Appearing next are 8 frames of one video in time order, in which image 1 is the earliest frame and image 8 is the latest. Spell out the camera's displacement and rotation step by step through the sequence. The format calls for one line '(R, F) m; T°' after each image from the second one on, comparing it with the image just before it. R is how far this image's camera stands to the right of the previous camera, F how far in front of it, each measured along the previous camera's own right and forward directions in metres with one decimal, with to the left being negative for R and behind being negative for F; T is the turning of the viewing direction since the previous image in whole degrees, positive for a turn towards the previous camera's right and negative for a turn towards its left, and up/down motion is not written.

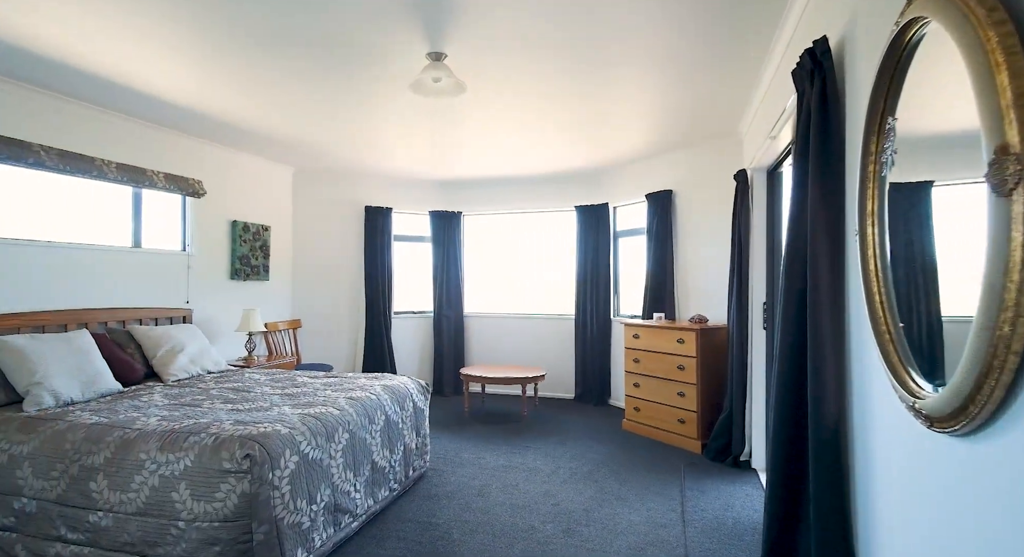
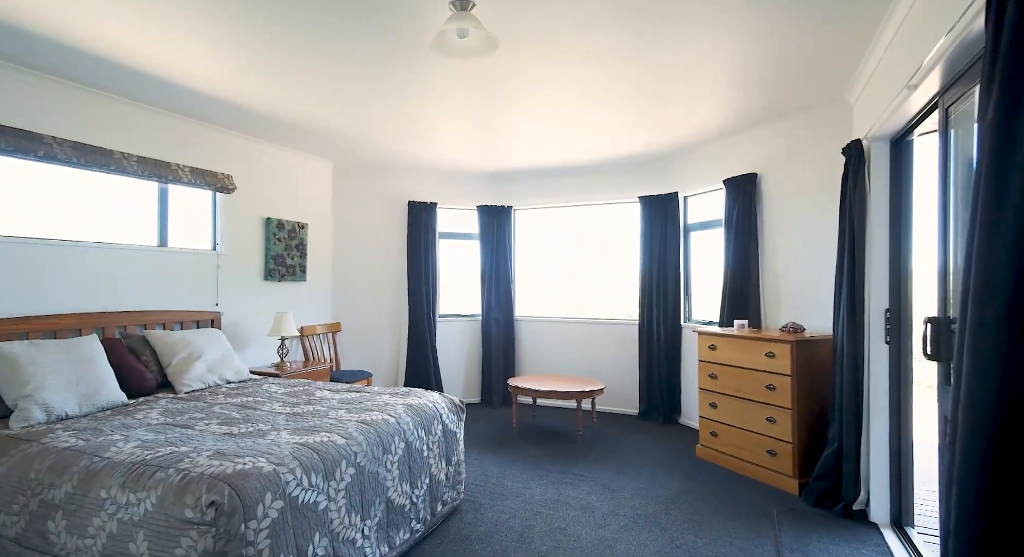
(+0.1, +0.5) m; -7°
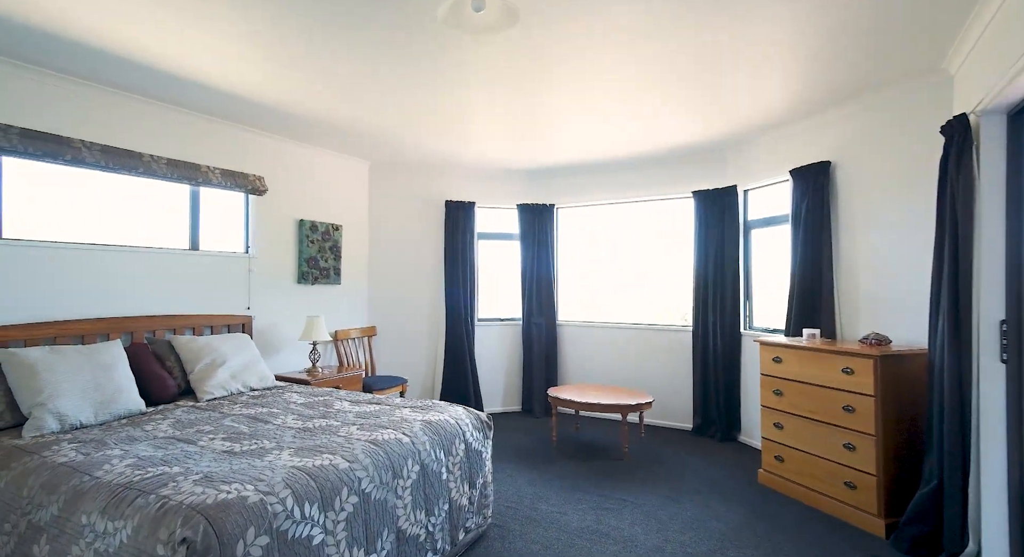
(+0.1, +0.3) m; -6°
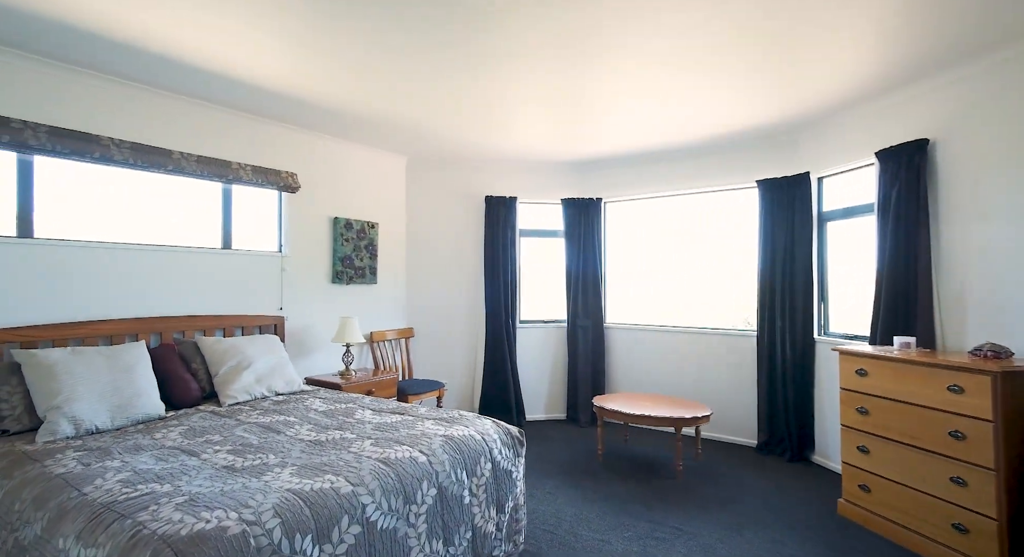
(+0.1, +0.3) m; -6°
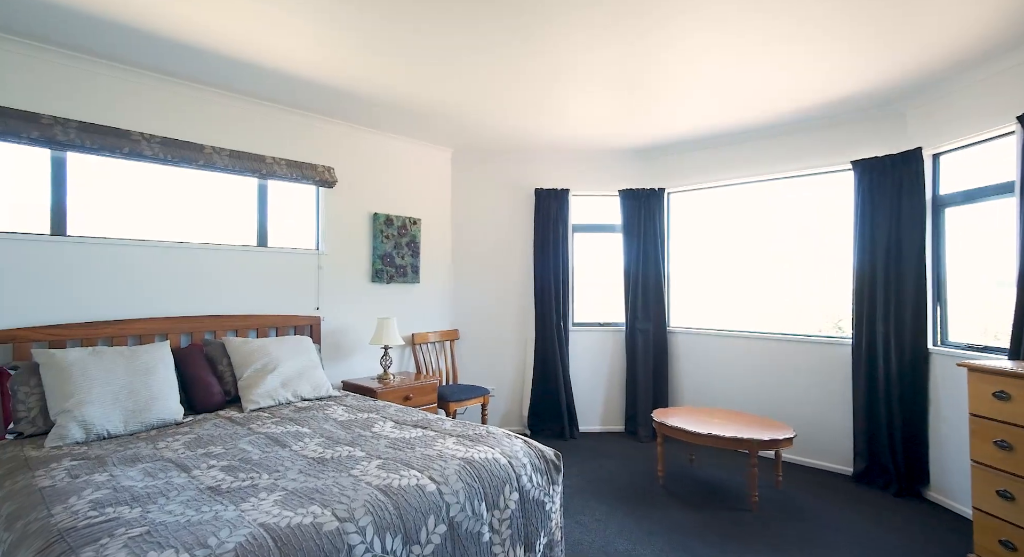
(+0.1, +0.4) m; -8°
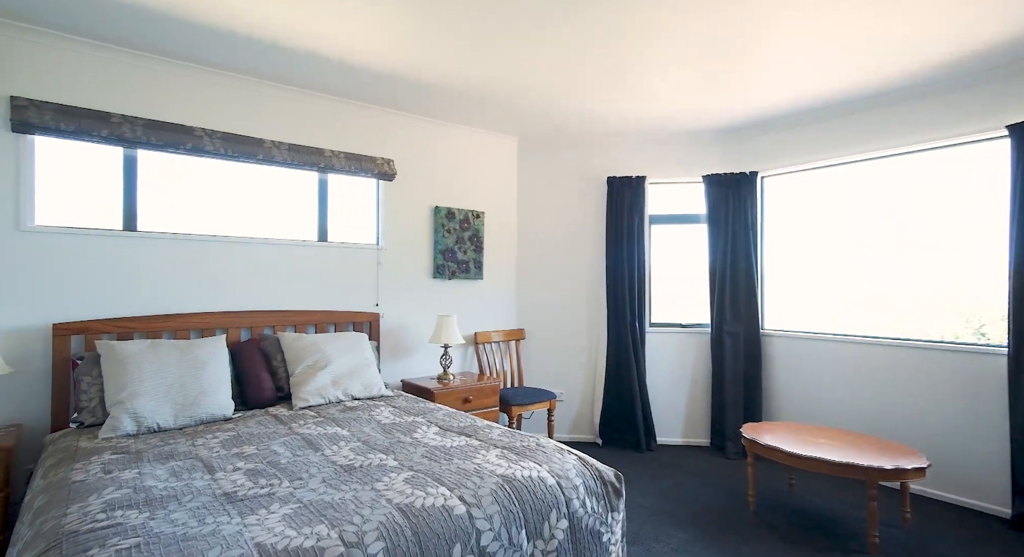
(+0.1, +0.3) m; -9°
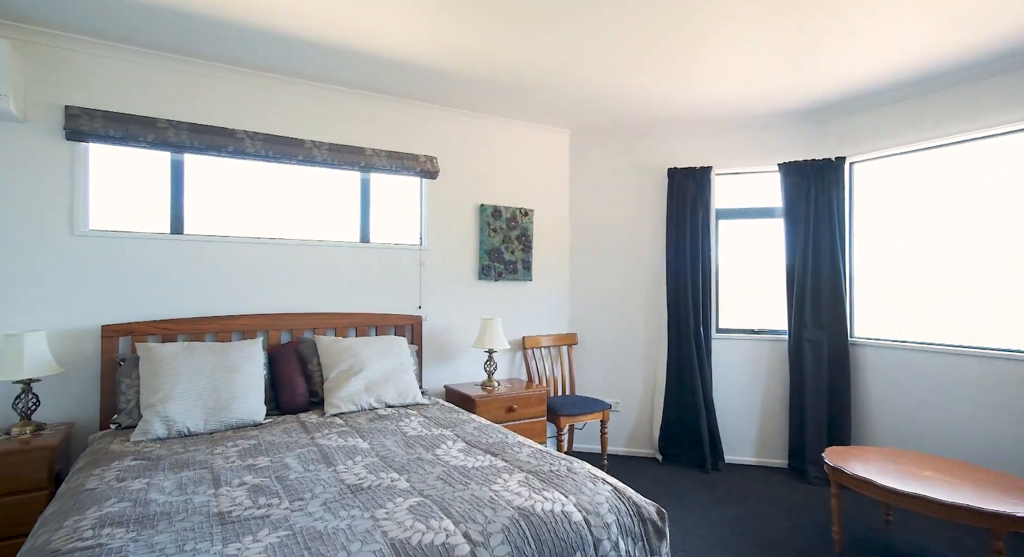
(+0.1, +0.2) m; -8°
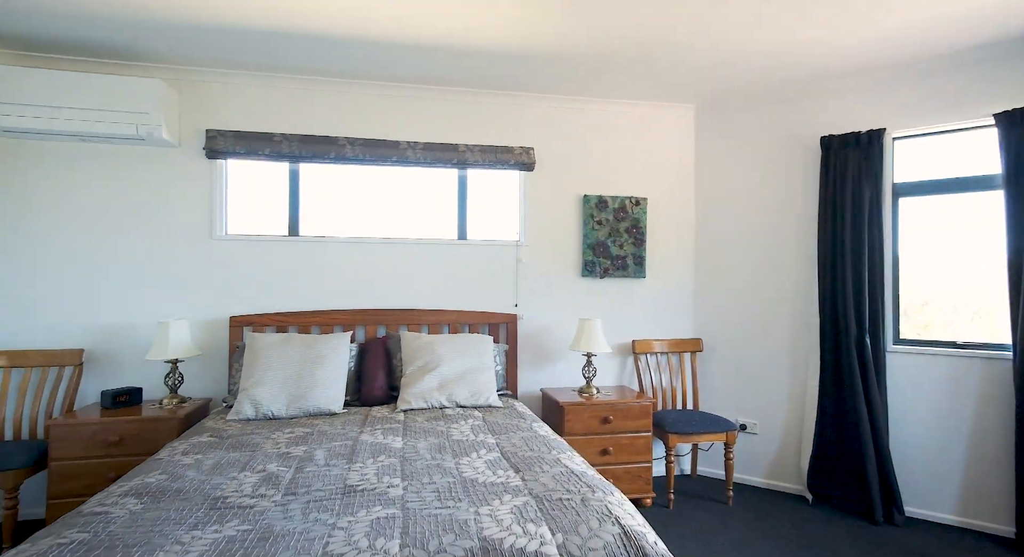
(+0.4, +0.3) m; -20°
